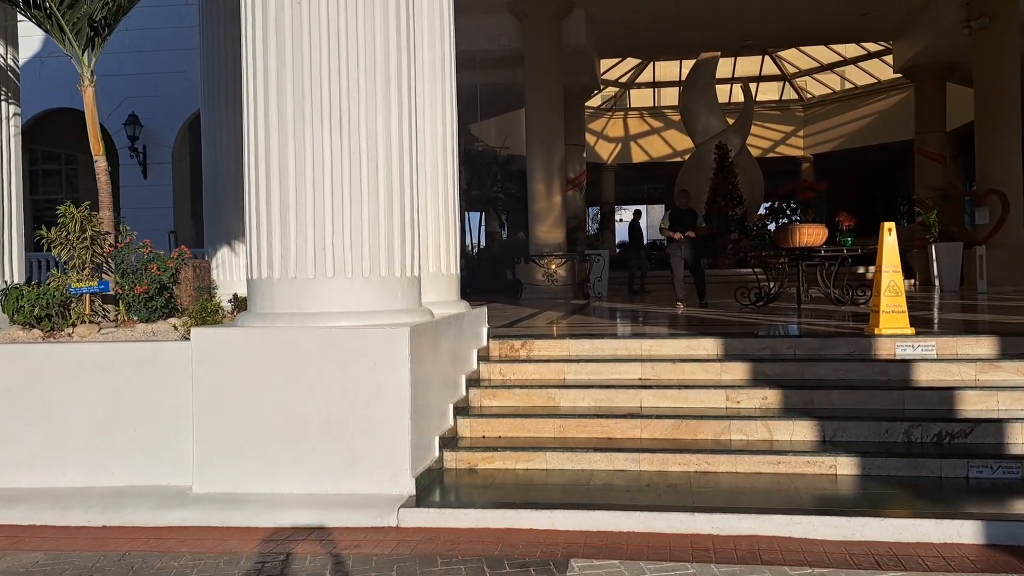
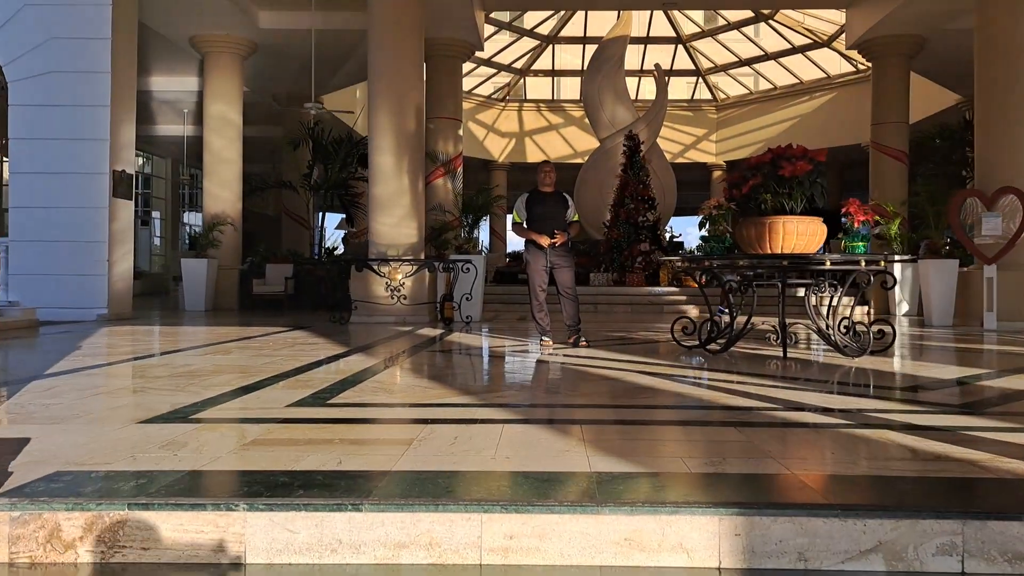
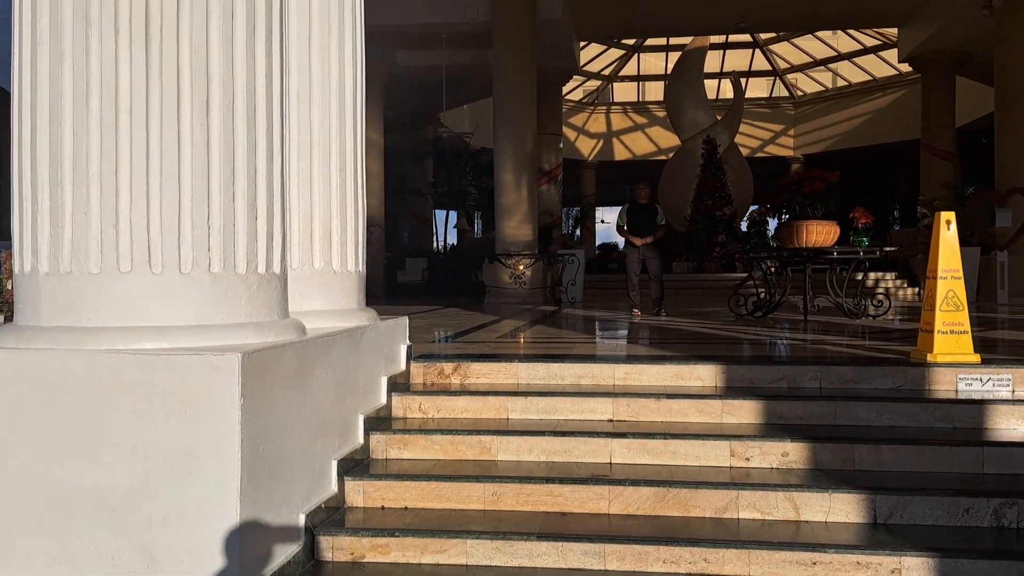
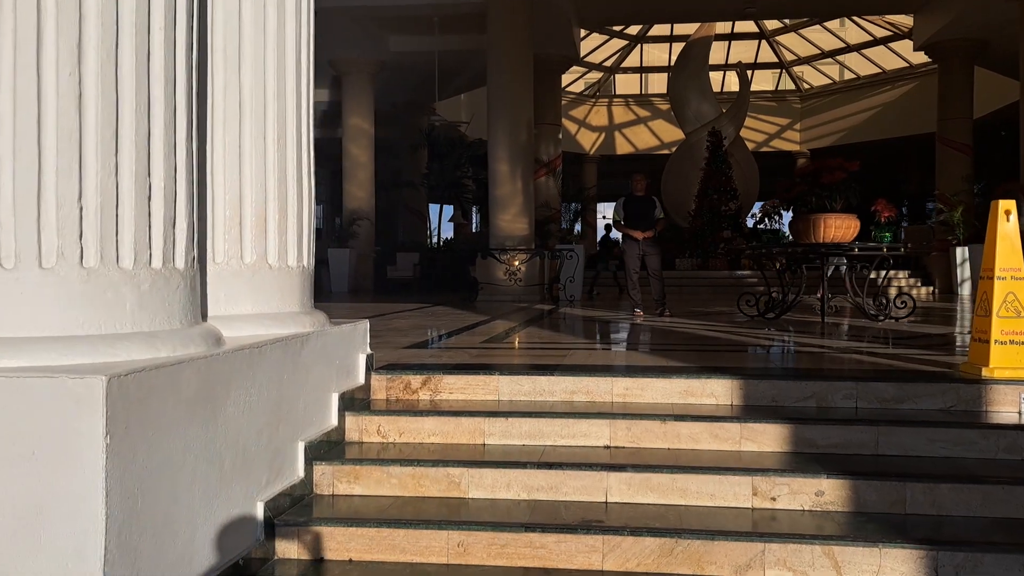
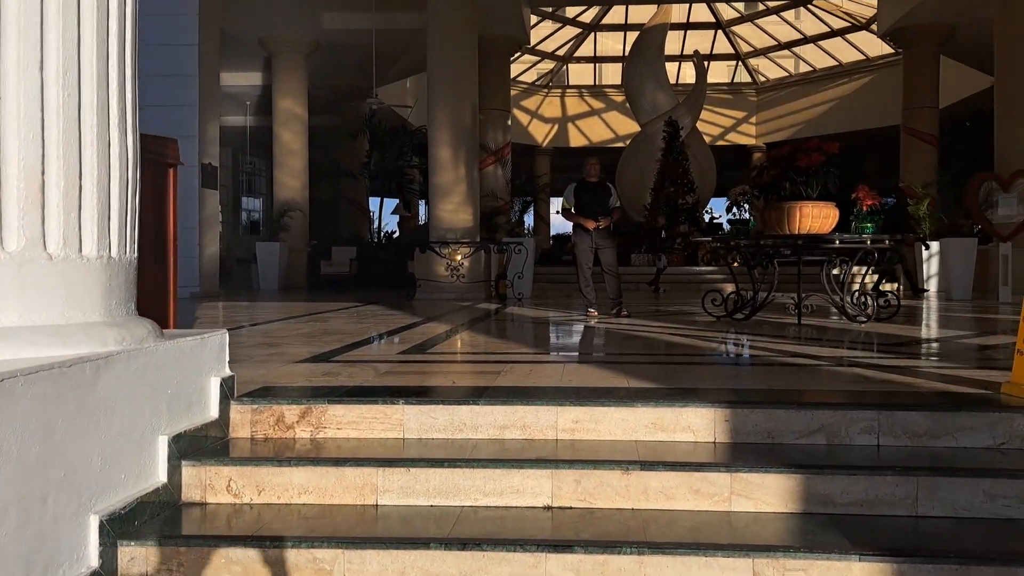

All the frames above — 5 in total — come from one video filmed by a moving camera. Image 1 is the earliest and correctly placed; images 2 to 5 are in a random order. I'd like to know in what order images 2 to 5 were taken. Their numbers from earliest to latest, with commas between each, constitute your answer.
3, 4, 5, 2
